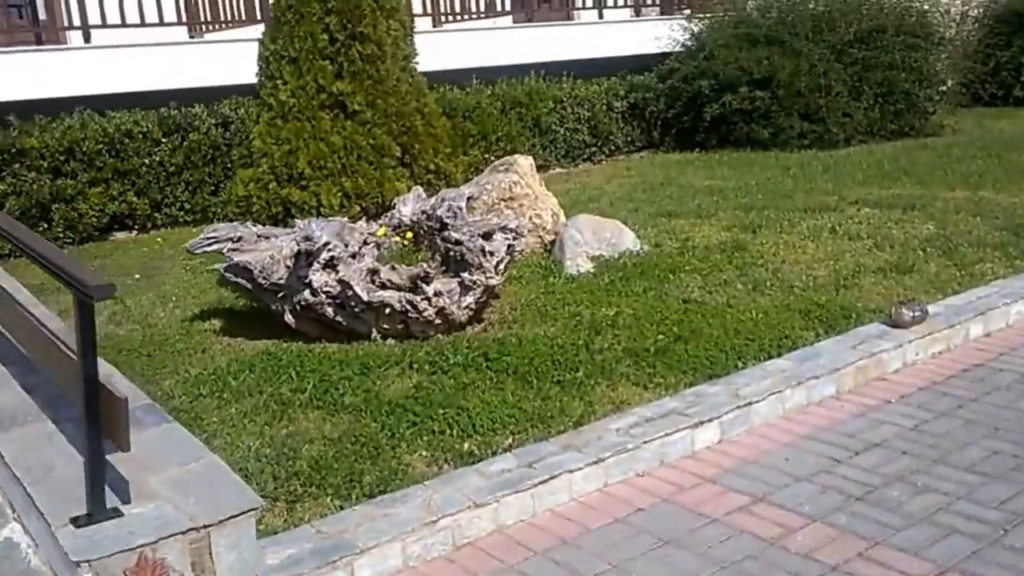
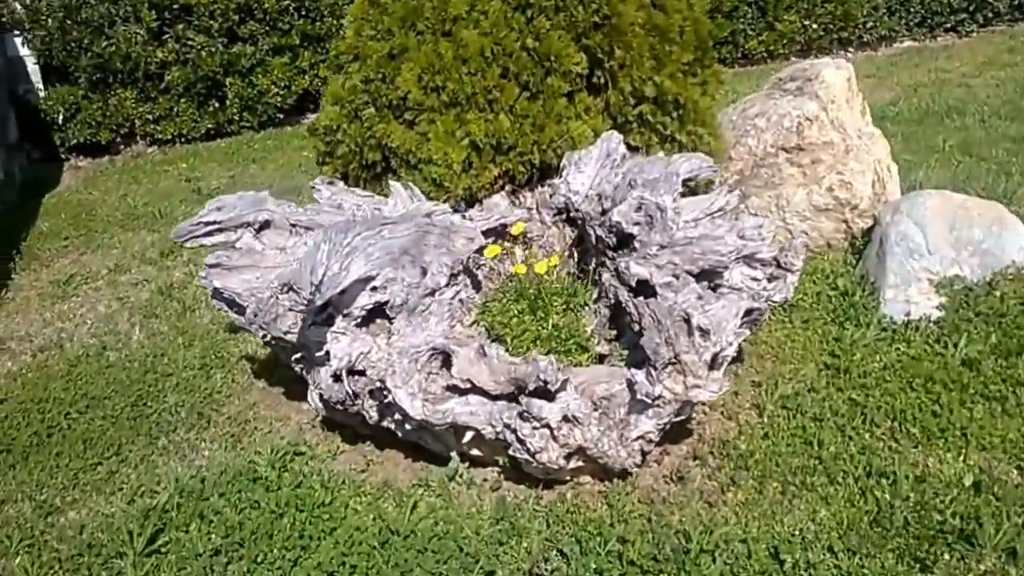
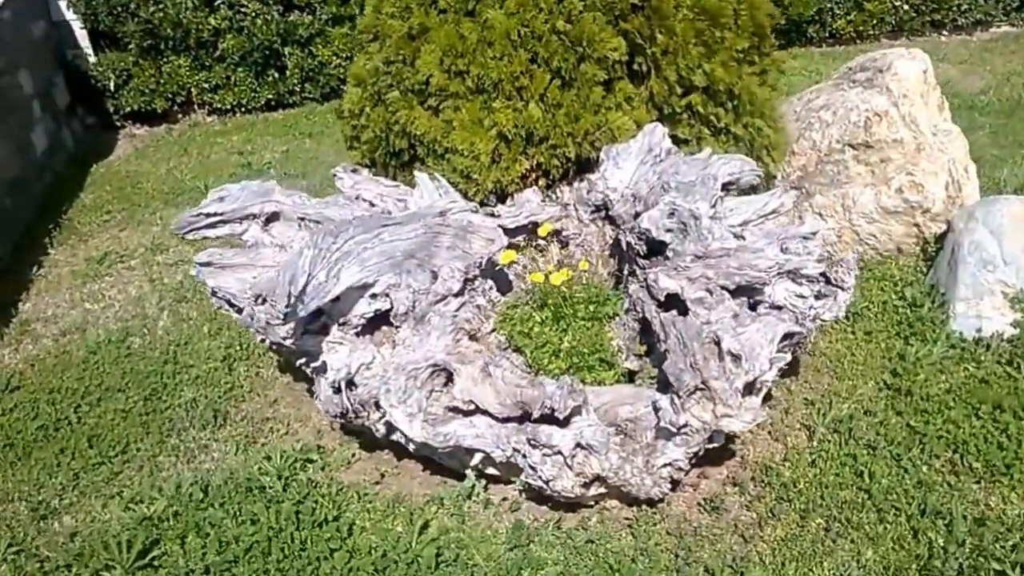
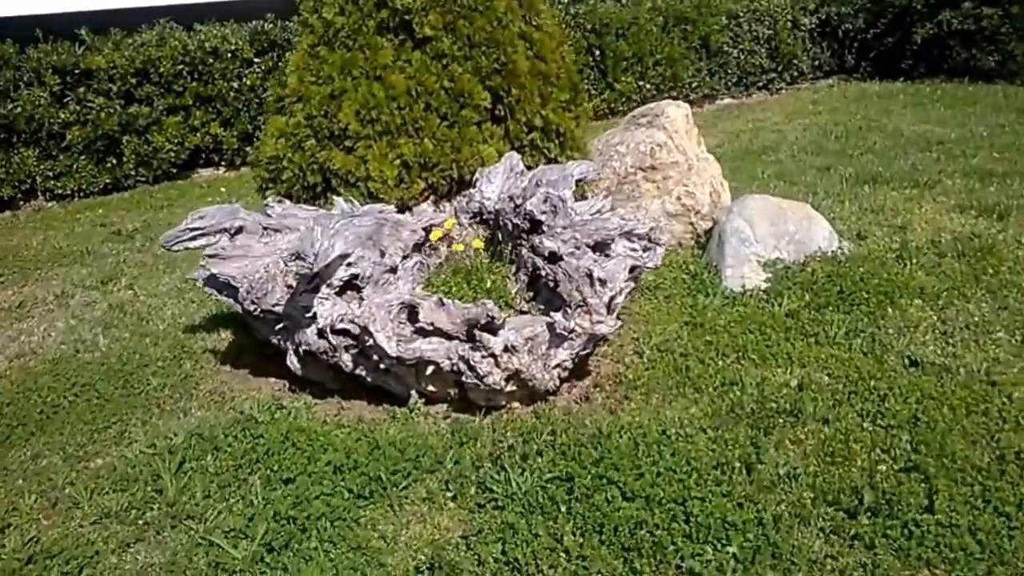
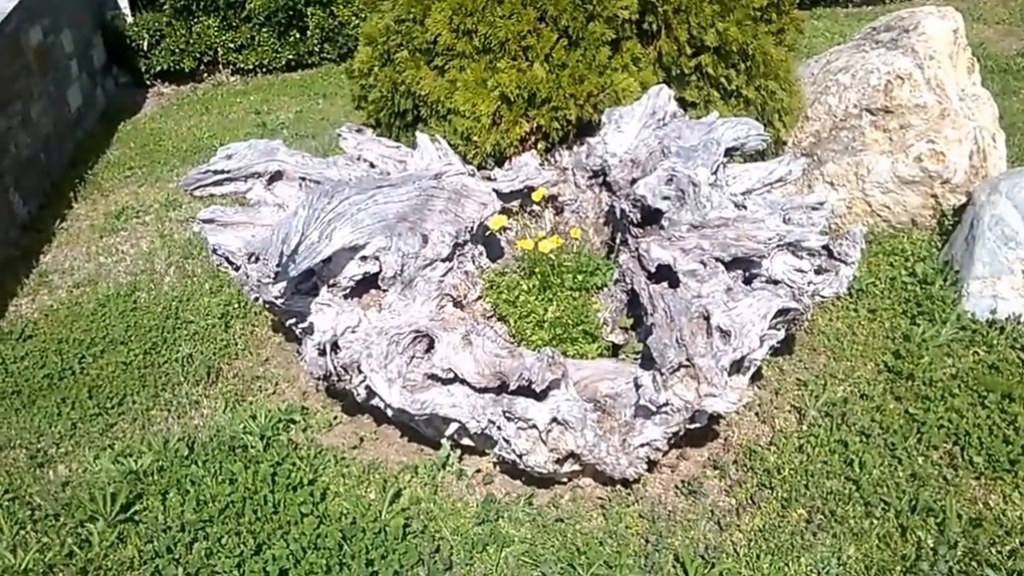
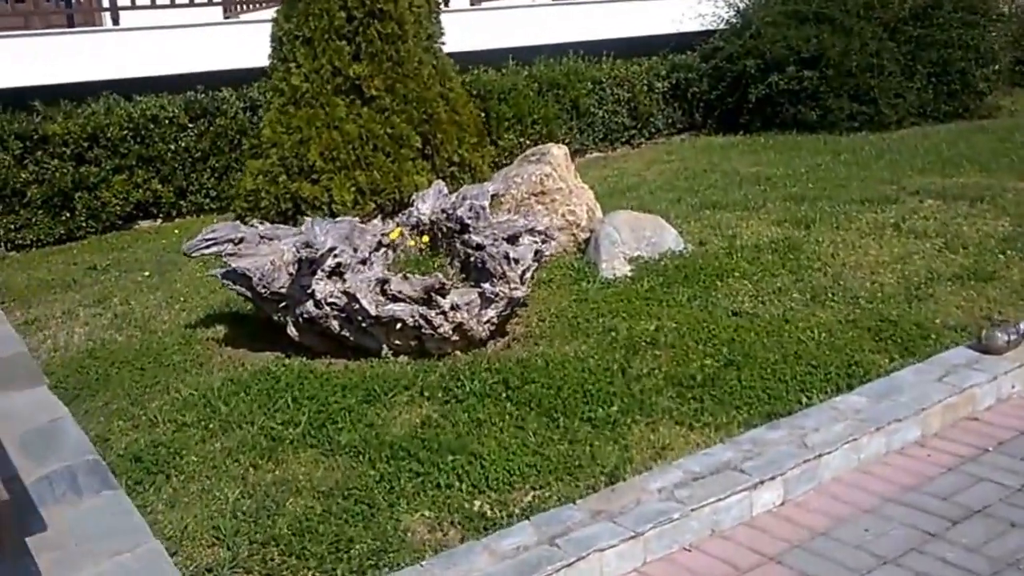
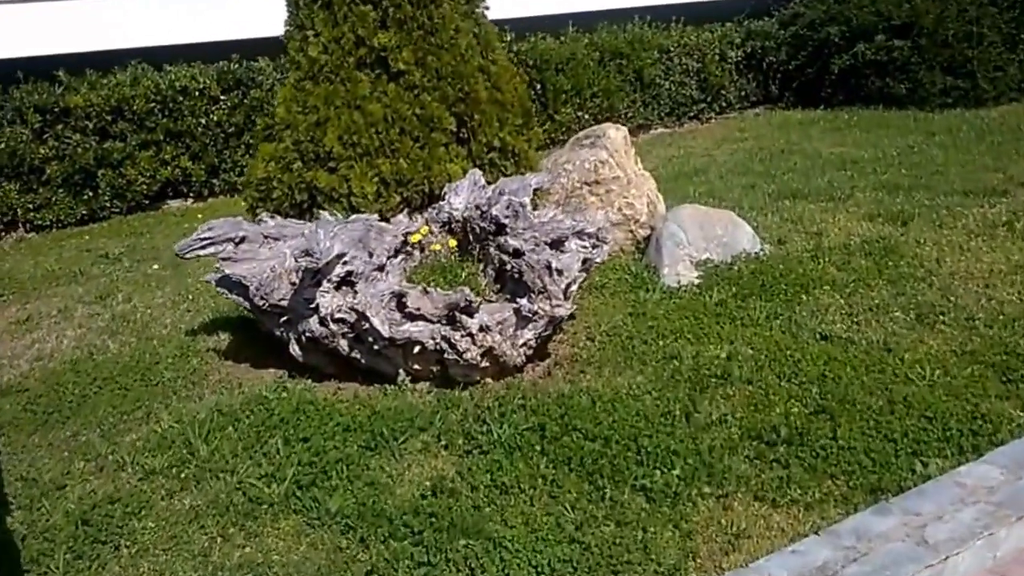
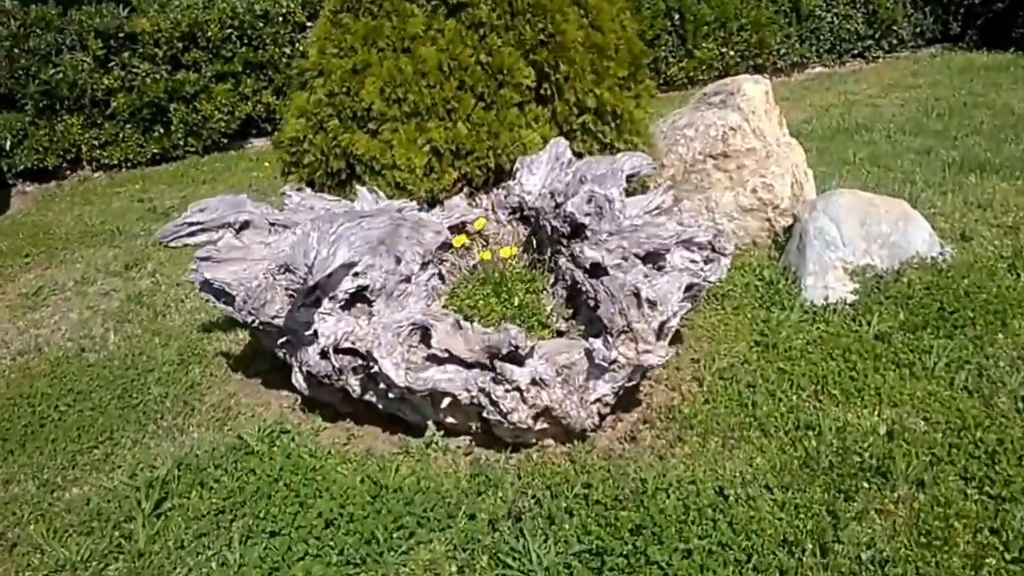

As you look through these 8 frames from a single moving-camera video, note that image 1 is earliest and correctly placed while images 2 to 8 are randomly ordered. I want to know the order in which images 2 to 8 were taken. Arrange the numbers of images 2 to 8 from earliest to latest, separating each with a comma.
6, 7, 4, 8, 2, 3, 5
